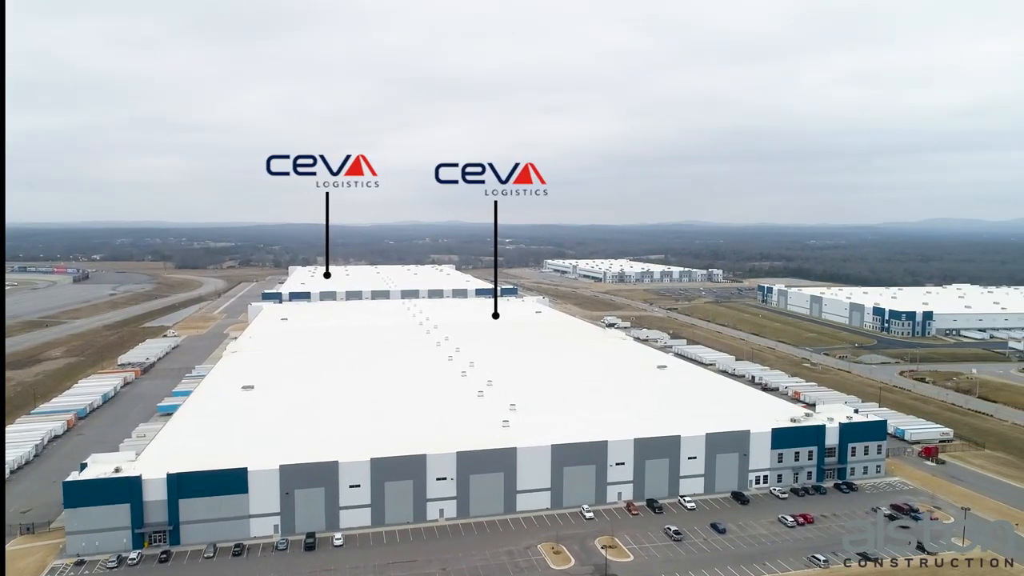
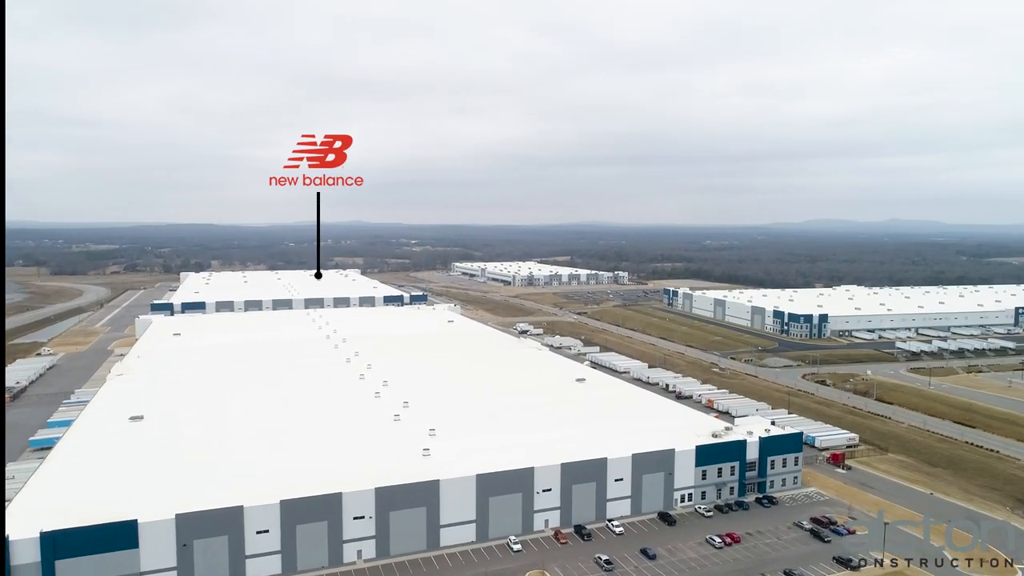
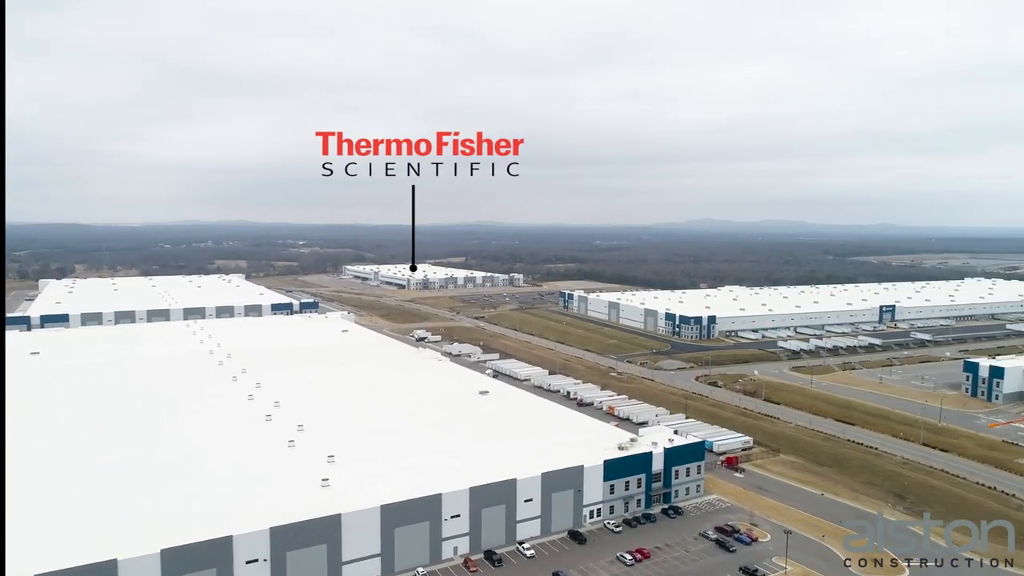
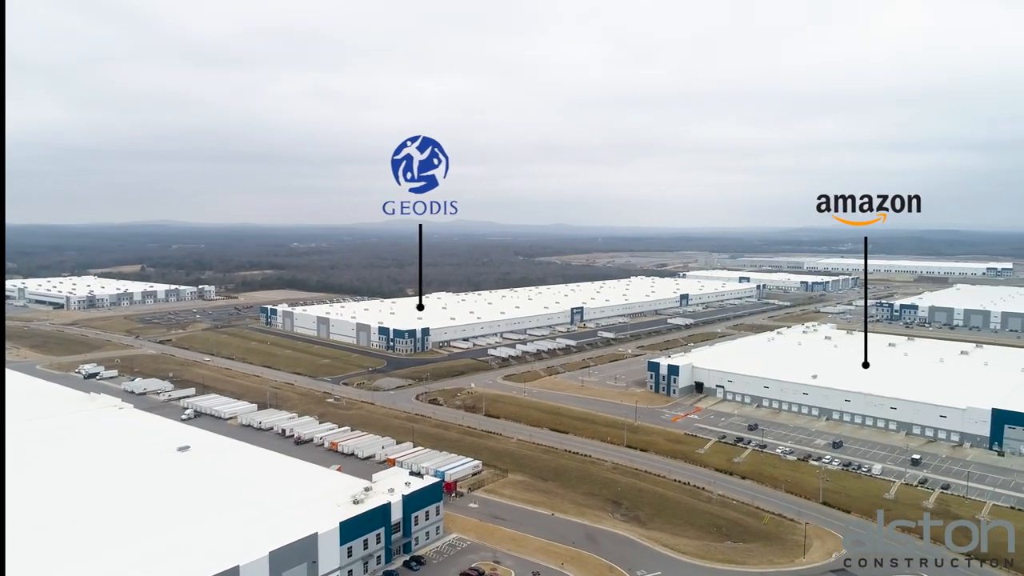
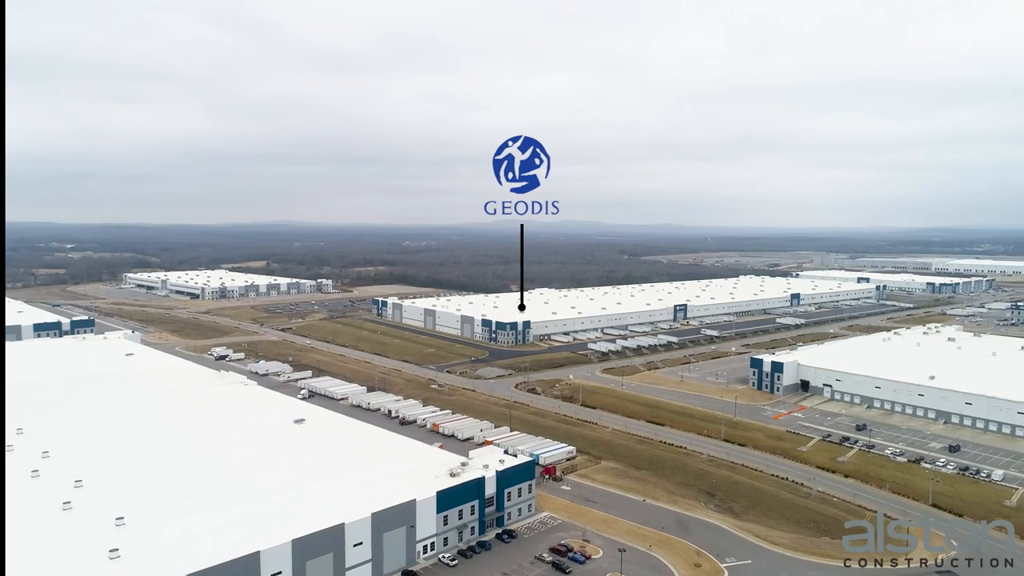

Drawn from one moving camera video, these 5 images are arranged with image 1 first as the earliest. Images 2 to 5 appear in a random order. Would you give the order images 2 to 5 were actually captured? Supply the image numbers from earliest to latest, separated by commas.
2, 3, 5, 4
